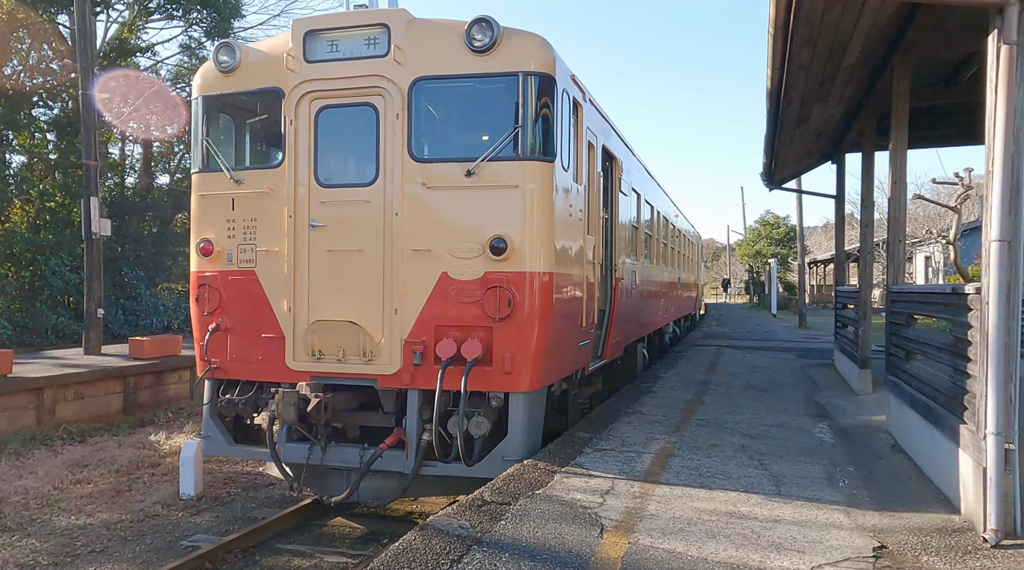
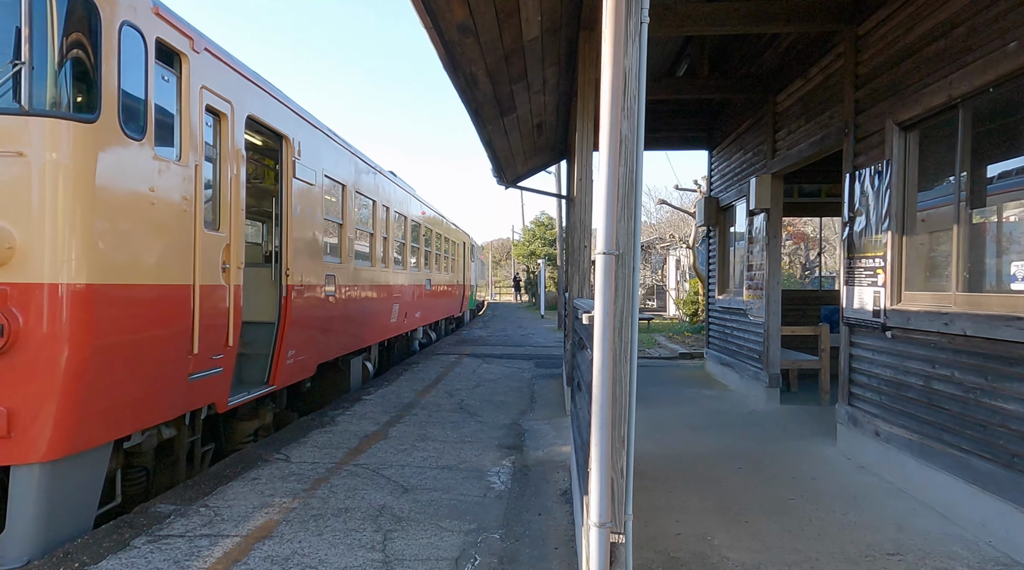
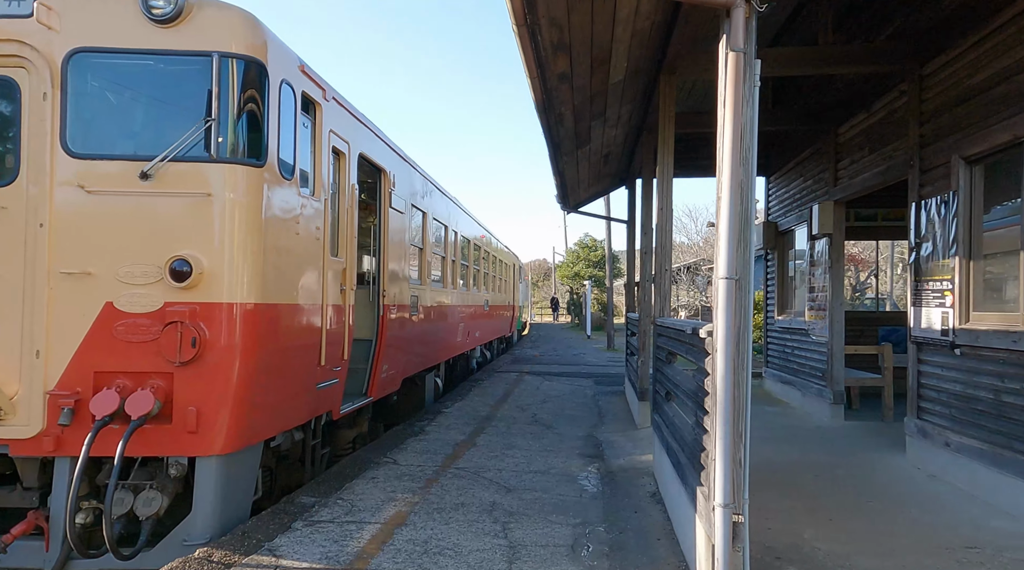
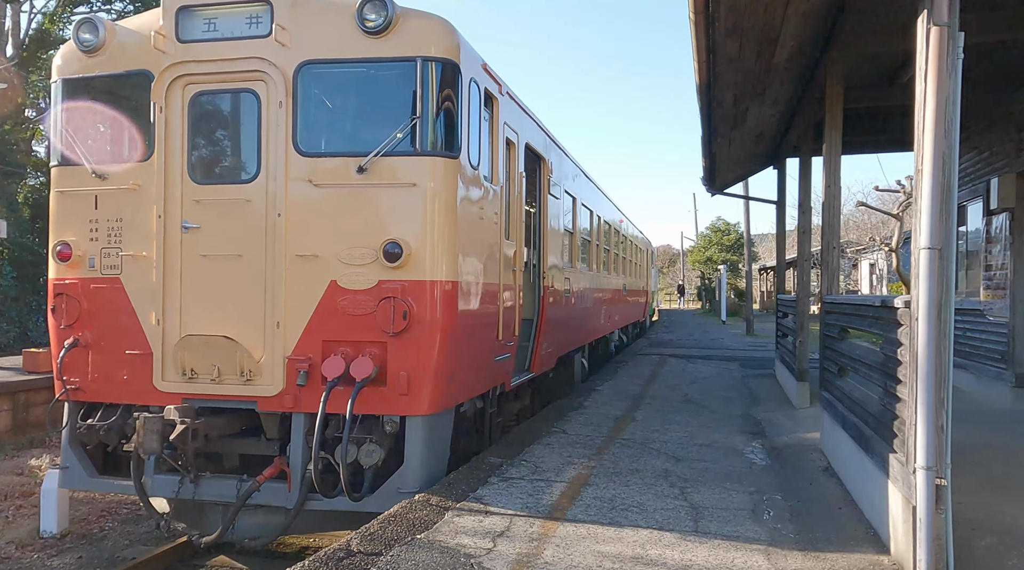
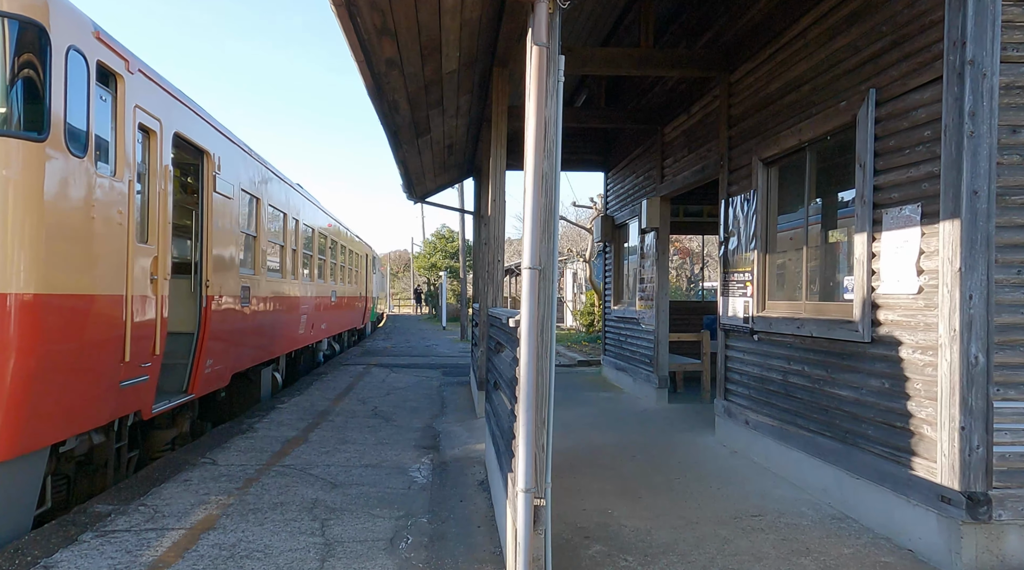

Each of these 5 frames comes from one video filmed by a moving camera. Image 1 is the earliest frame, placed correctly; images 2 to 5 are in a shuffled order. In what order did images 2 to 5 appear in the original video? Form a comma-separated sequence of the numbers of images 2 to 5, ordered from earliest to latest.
4, 3, 5, 2
